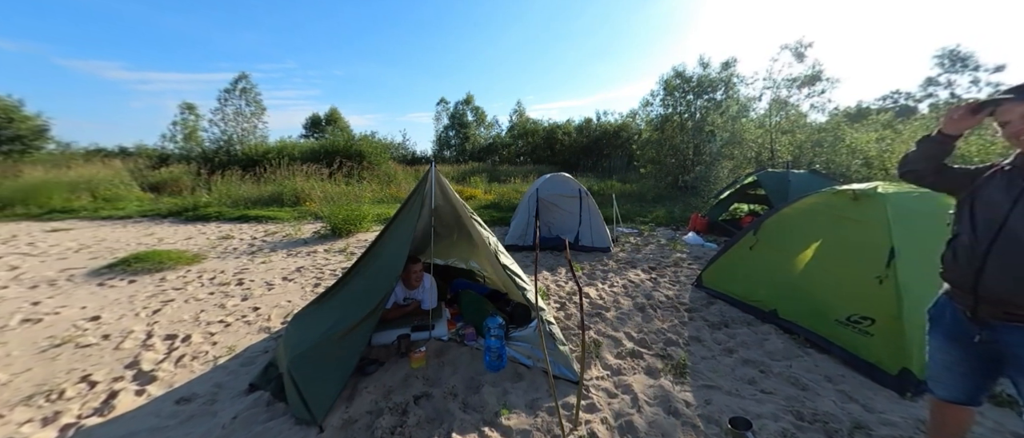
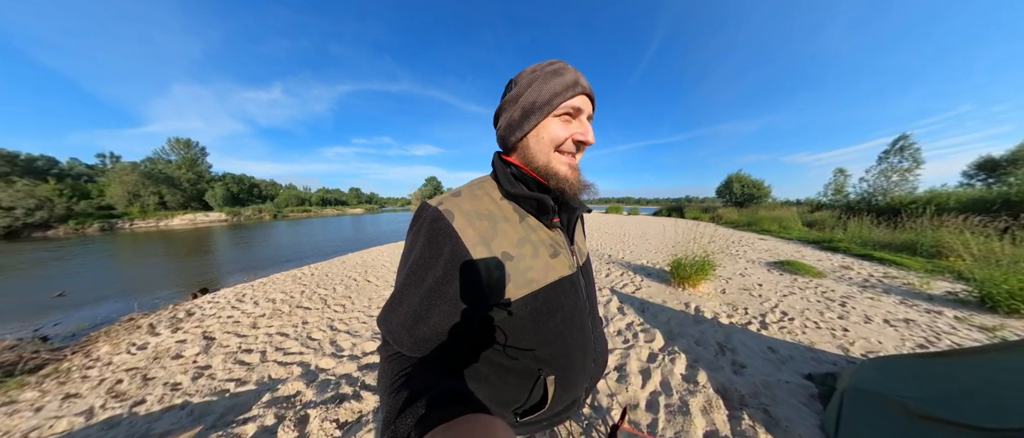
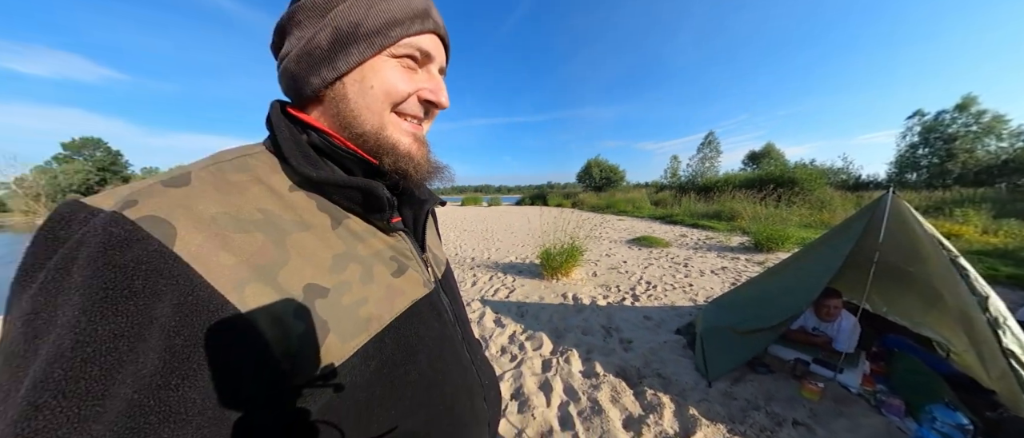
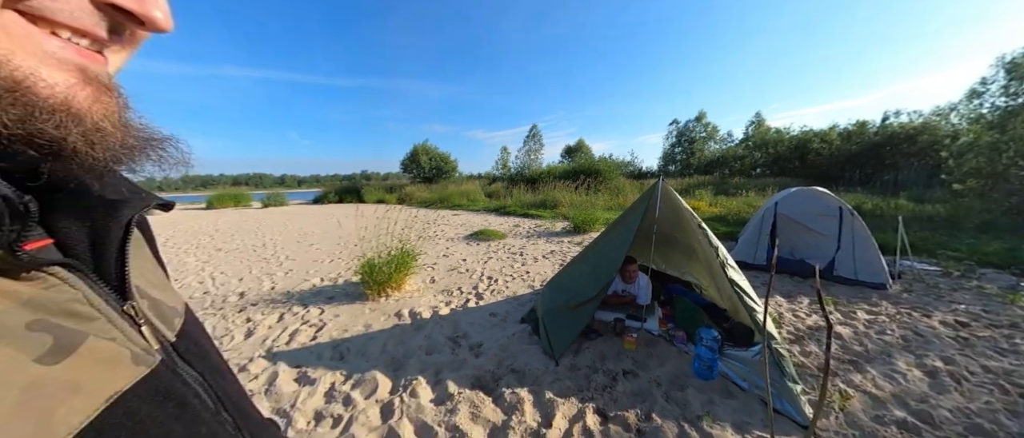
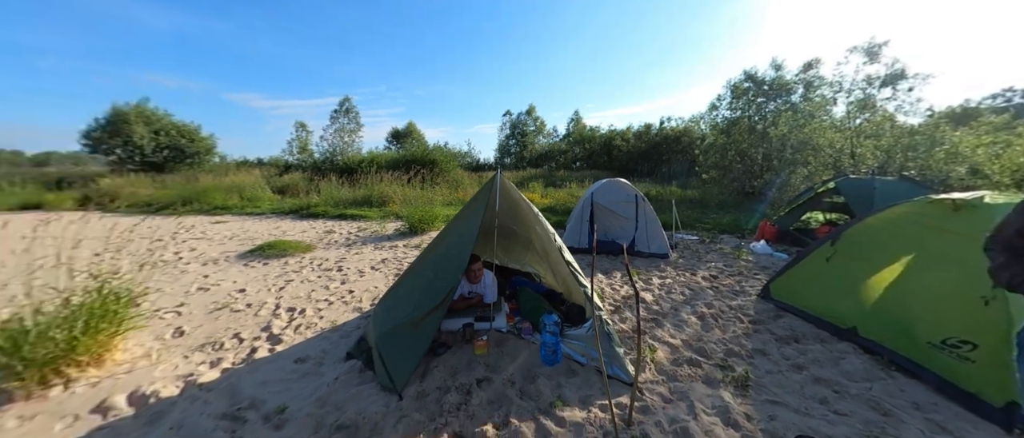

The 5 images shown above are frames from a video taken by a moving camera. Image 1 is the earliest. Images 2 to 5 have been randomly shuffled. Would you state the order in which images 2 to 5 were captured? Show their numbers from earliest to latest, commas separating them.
5, 4, 3, 2
